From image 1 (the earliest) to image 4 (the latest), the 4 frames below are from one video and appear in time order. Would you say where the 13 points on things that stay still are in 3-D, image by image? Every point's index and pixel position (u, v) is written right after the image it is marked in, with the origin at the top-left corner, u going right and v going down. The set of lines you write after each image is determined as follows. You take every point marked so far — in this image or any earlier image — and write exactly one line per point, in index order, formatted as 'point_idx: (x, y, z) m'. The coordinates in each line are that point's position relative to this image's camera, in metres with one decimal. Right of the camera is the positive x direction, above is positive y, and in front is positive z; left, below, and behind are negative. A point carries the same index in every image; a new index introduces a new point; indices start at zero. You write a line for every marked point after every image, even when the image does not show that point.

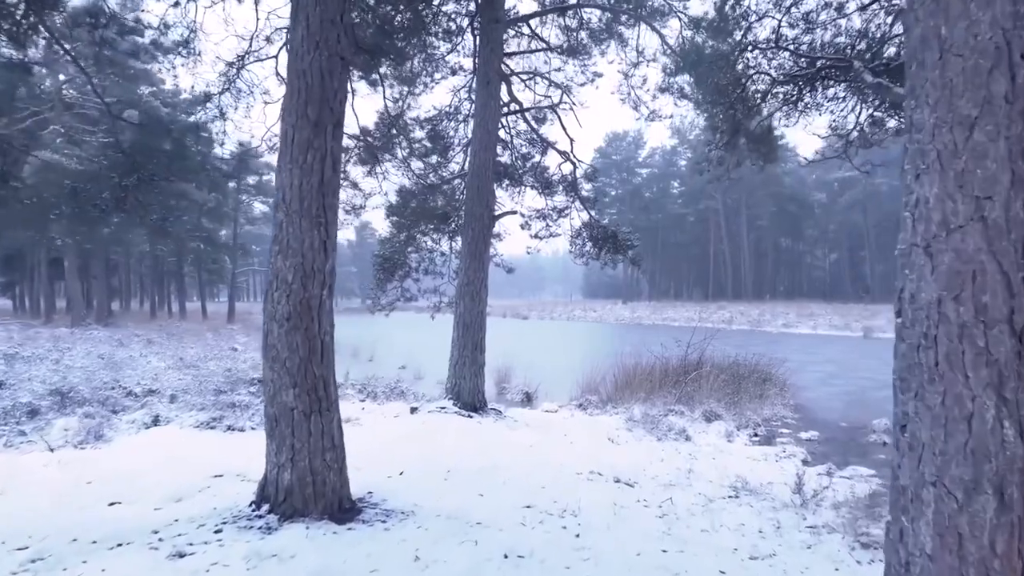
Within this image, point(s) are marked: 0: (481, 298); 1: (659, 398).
0: (-0.4, -0.1, +8.7) m
1: (+2.7, -2.0, +11.7) m
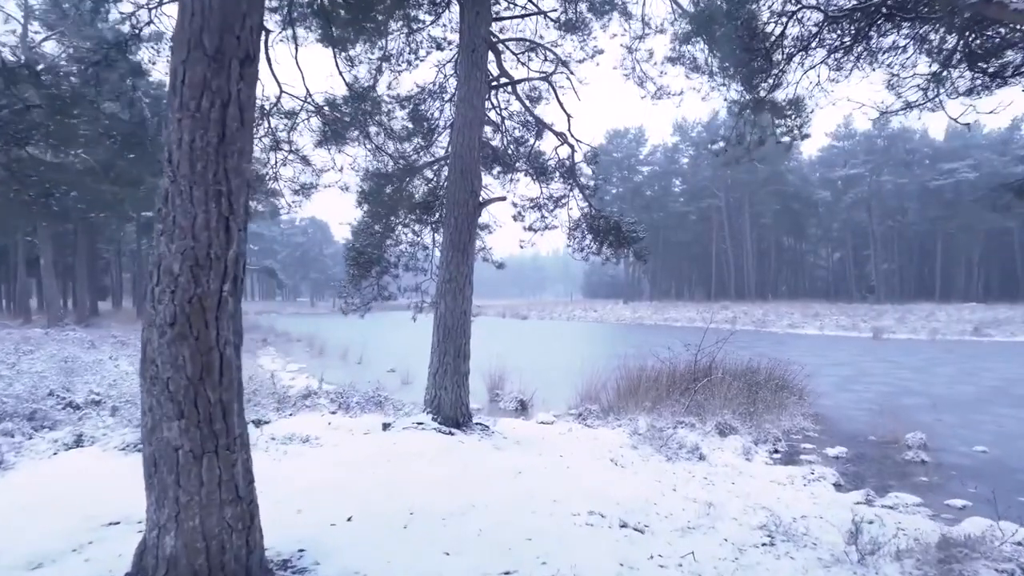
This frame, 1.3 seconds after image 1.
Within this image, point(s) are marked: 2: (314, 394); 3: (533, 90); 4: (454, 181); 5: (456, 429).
0: (-0.6, -0.1, +7.6) m
1: (+2.6, -2.0, +10.6) m
2: (-3.4, -1.8, +10.5) m
3: (+0.3, +3.1, +9.9) m
4: (-0.7, +1.3, +7.7) m
5: (-0.7, -1.7, +7.4) m
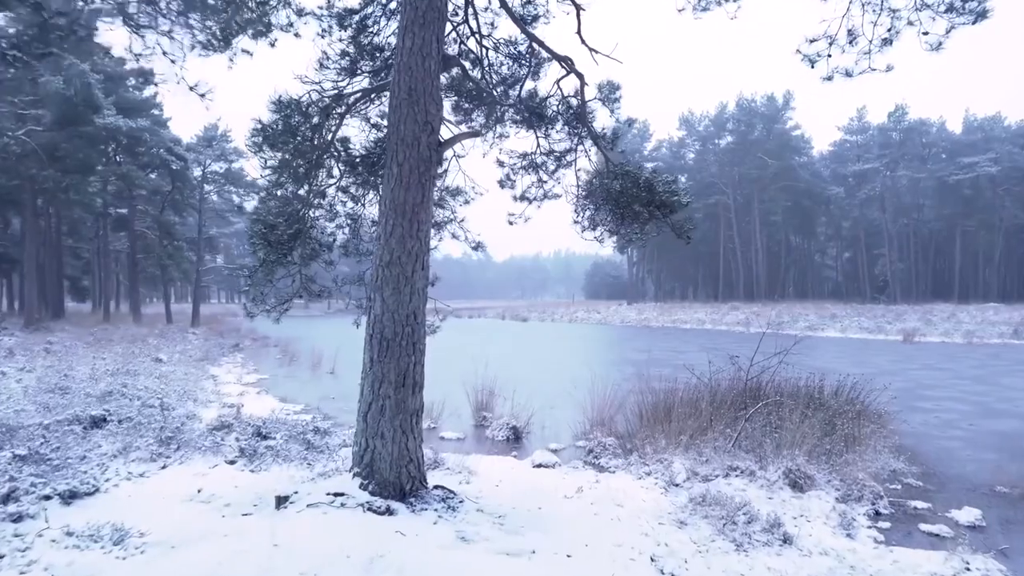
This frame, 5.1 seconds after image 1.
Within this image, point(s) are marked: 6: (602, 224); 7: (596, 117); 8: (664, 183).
0: (-0.7, 0.0, +4.8) m
1: (+2.4, -1.9, +7.8) m
2: (-3.5, -1.7, +7.7) m
3: (+0.2, +3.2, +7.2) m
4: (-0.9, +1.4, +4.9) m
5: (-0.8, -1.6, +4.6) m
6: (+1.0, +0.7, +6.9) m
7: (+0.9, +1.8, +6.8) m
8: (+1.5, +1.1, +6.4) m
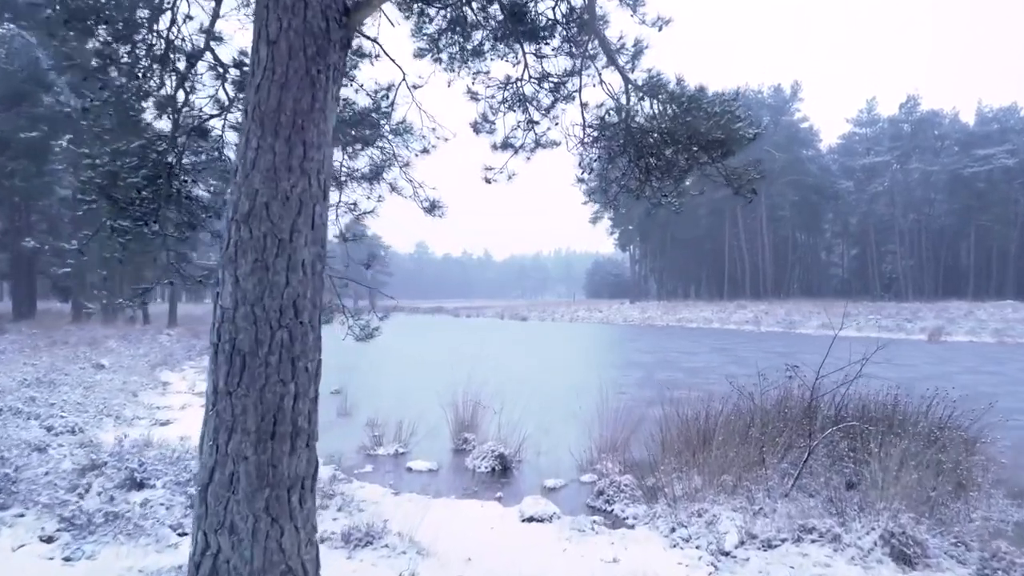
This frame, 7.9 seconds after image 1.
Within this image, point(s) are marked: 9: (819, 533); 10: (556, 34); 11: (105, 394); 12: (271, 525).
0: (-0.9, +0.1, +2.7) m
1: (+2.3, -1.8, +5.7) m
2: (-3.7, -1.6, +5.6) m
3: (0.0, +3.3, +5.1) m
4: (-1.1, +1.5, +2.8) m
5: (-1.0, -1.5, +2.5) m
6: (+0.8, +0.8, +4.8) m
7: (+0.7, +2.0, +4.7) m
8: (+1.4, +1.2, +4.3) m
9: (+2.4, -1.9, +4.9) m
10: (+0.3, +2.0, +4.9) m
11: (-7.3, -1.9, +11.3) m
12: (-1.0, -1.0, +2.6) m
